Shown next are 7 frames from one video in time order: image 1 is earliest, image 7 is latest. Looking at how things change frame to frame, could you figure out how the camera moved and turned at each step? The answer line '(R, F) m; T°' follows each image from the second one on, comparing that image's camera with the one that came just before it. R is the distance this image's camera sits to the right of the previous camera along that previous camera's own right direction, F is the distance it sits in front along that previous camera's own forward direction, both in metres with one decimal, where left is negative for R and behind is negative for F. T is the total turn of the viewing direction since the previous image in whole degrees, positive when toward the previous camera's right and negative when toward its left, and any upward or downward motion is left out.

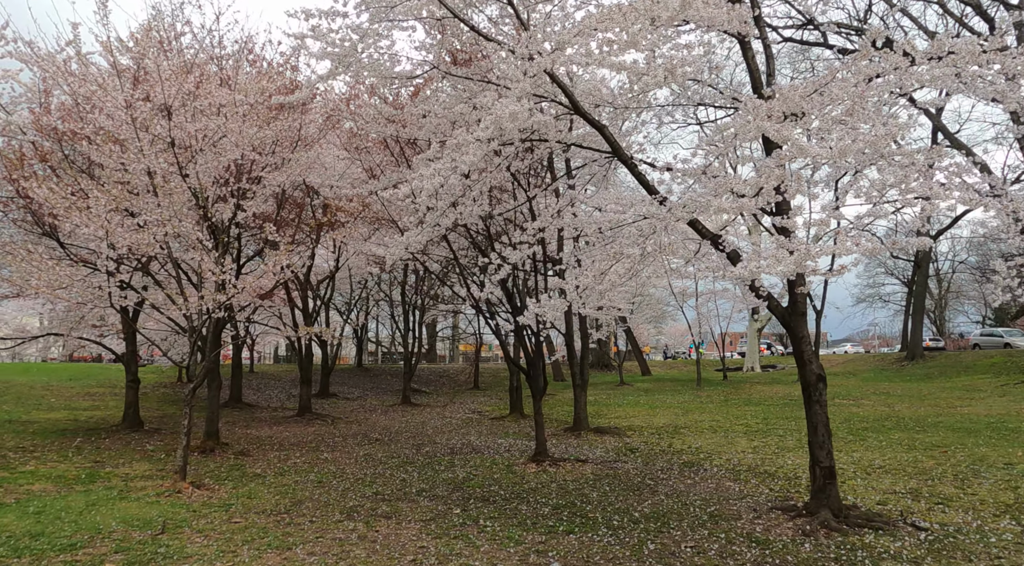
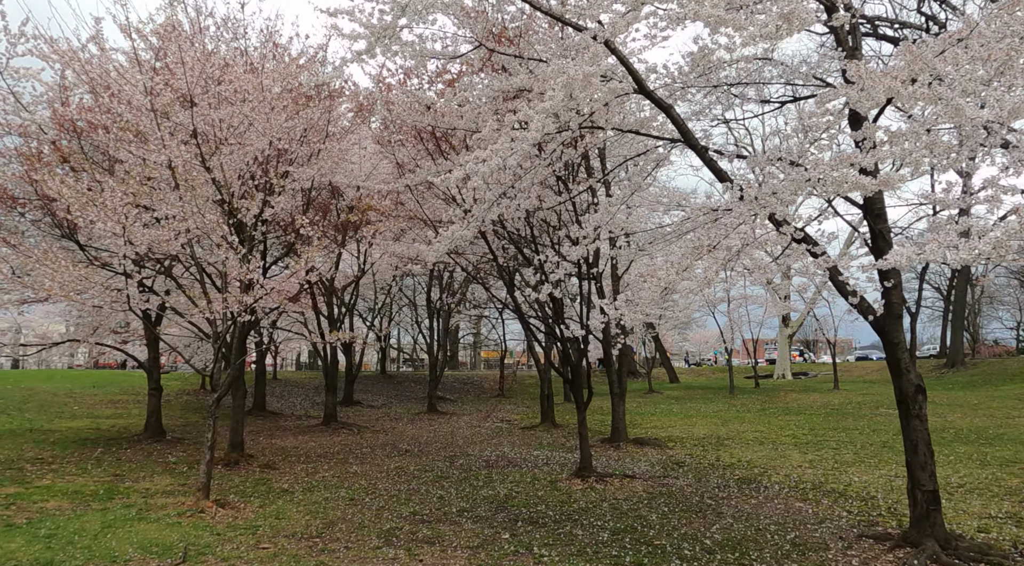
(-0.4, +0.8) m; -2°
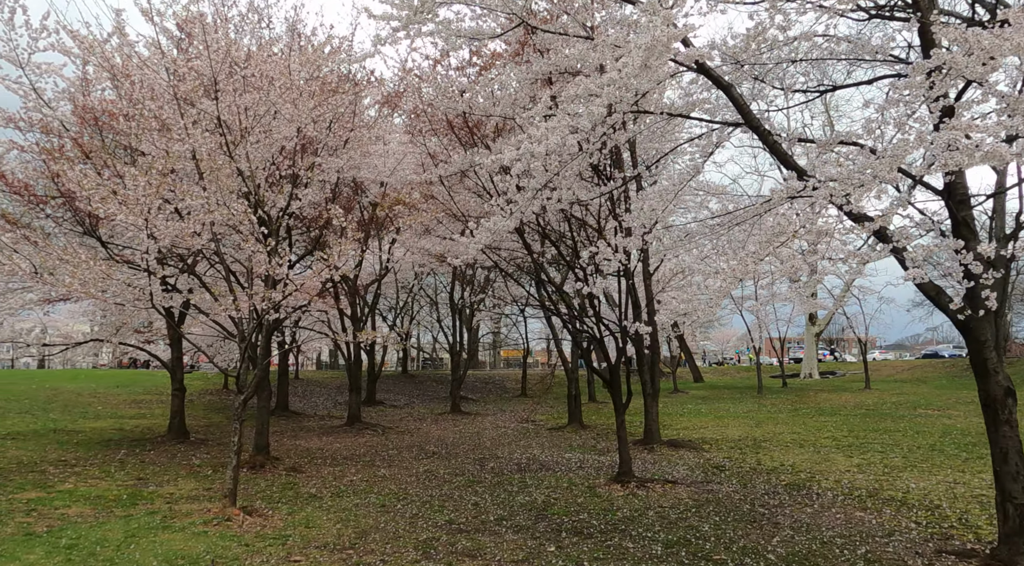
(-0.3, +0.5) m; -1°
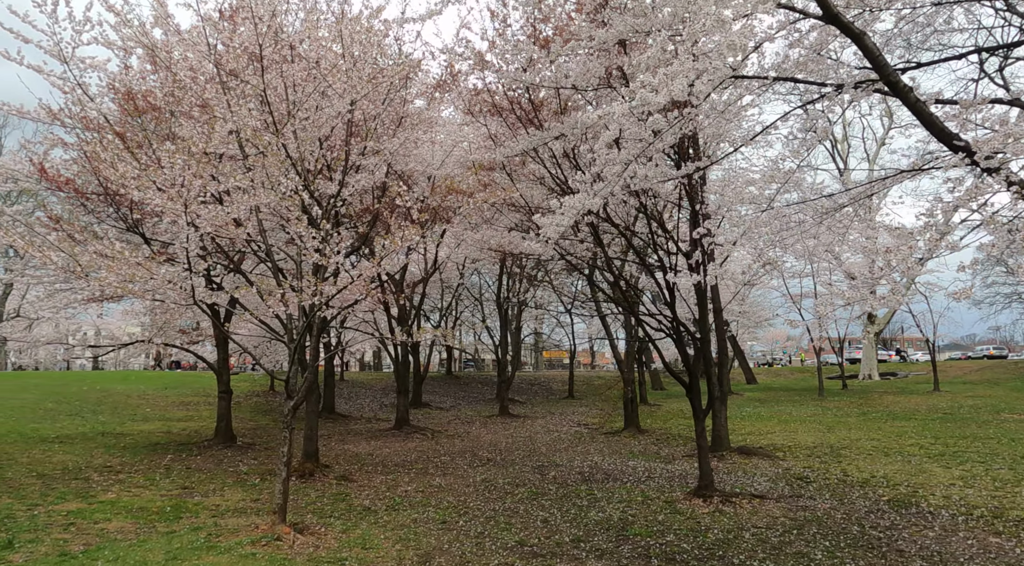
(-0.4, +0.9) m; -3°
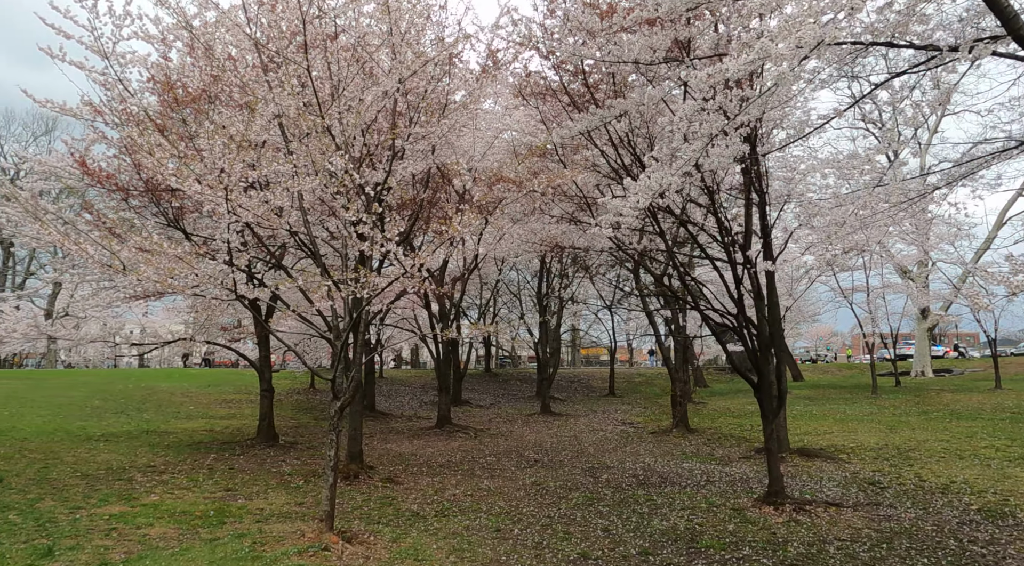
(-0.3, +0.6) m; -3°
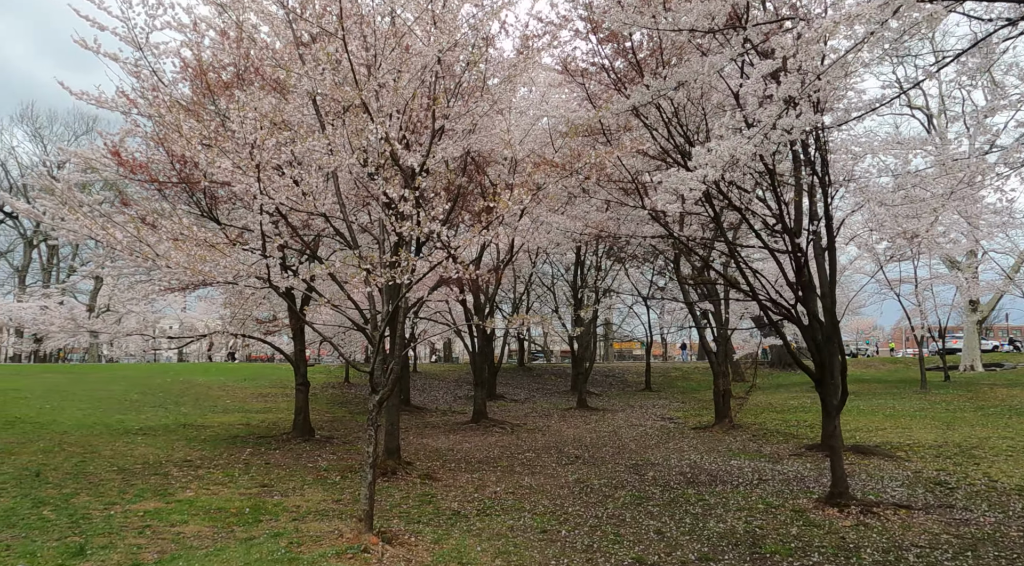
(-0.2, +0.5) m; -2°
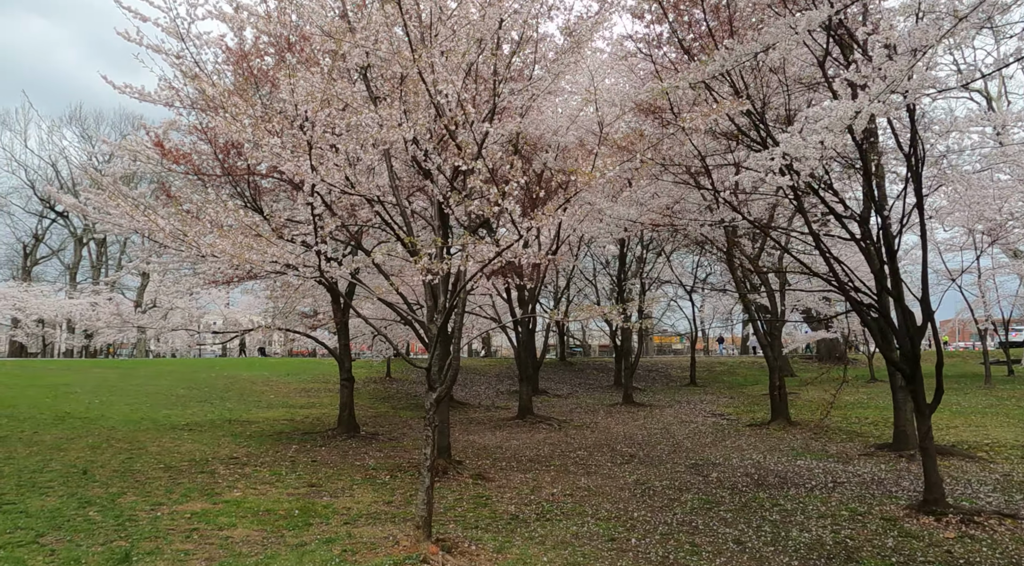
(-0.3, +0.6) m; -3°
